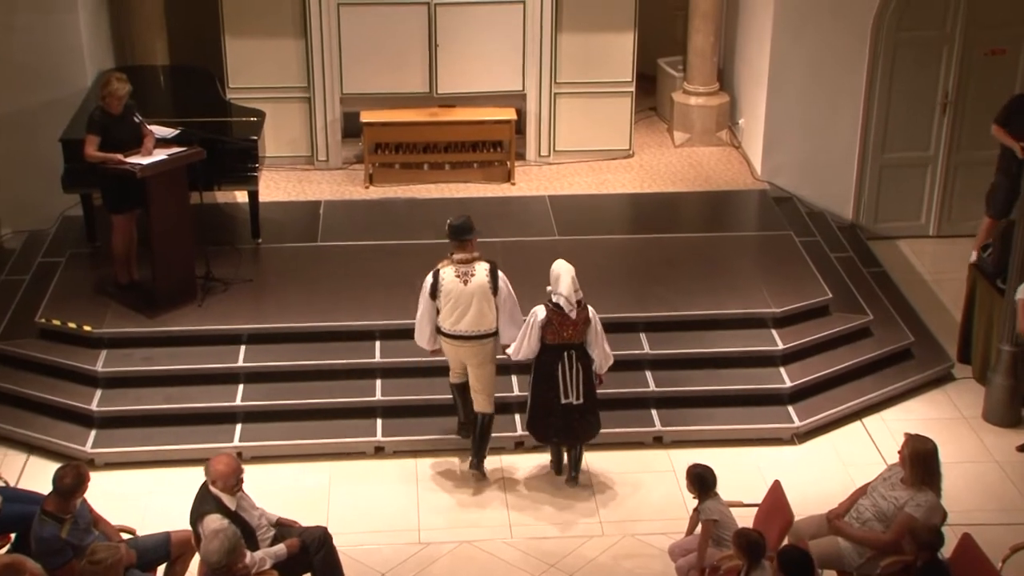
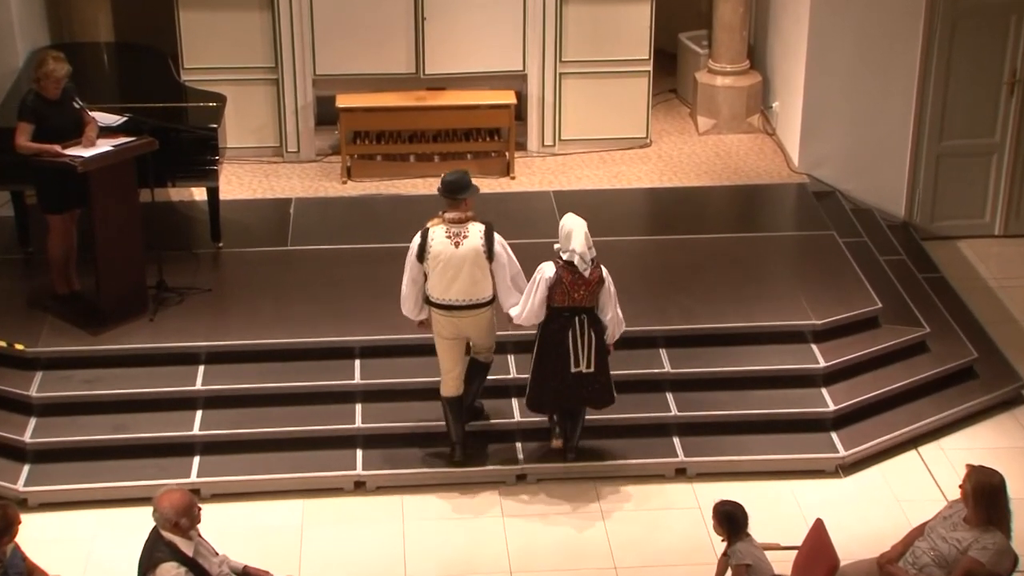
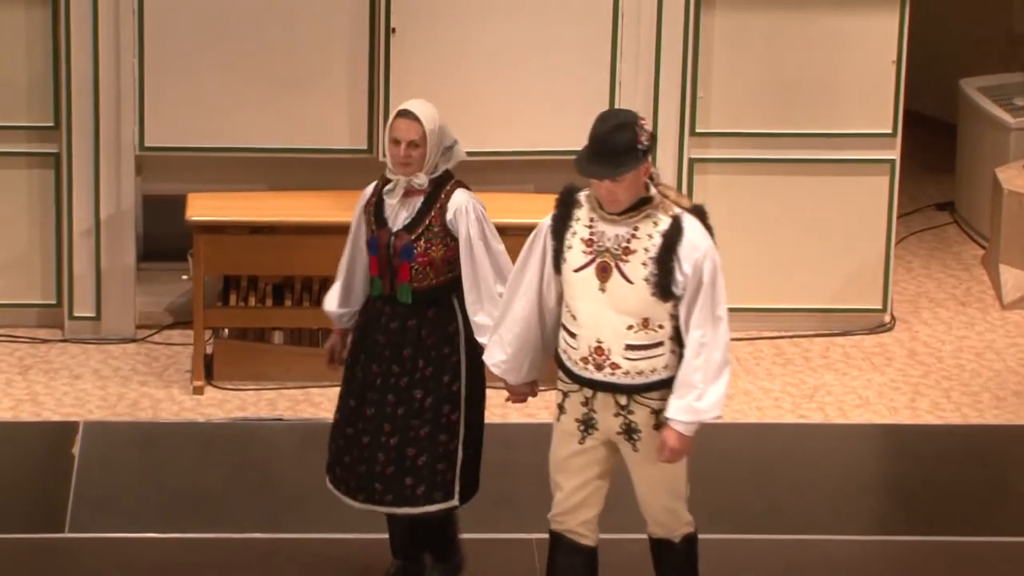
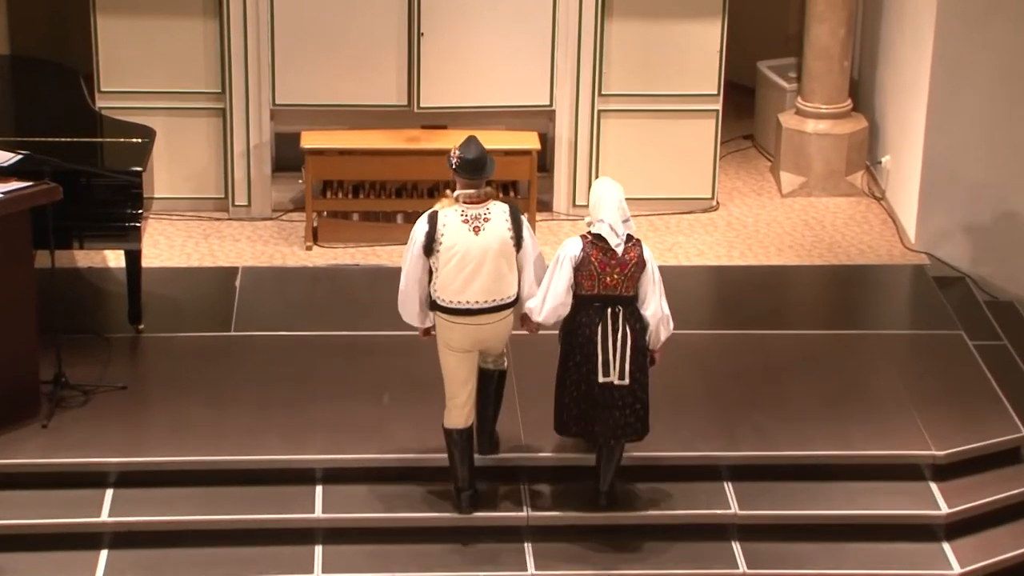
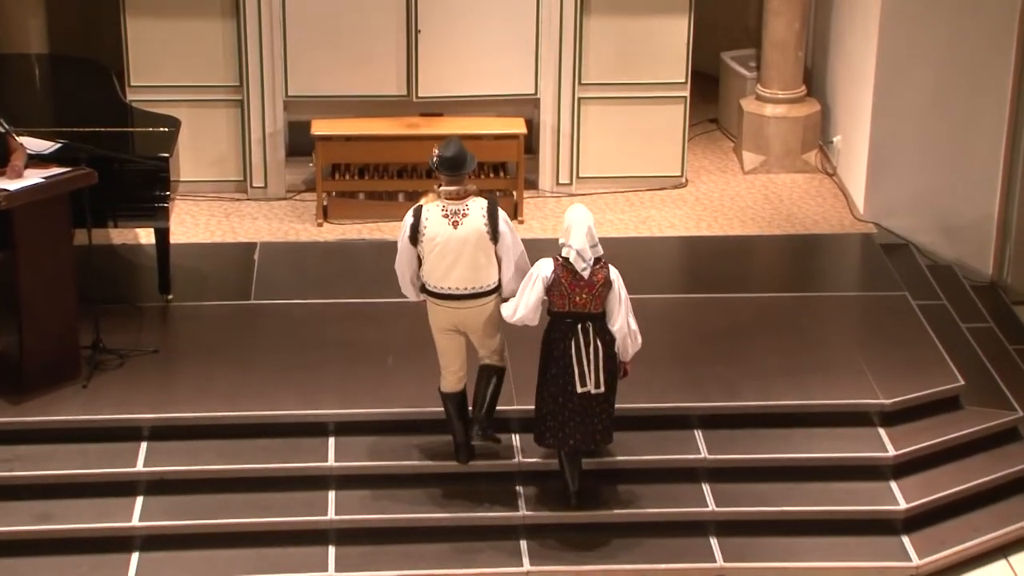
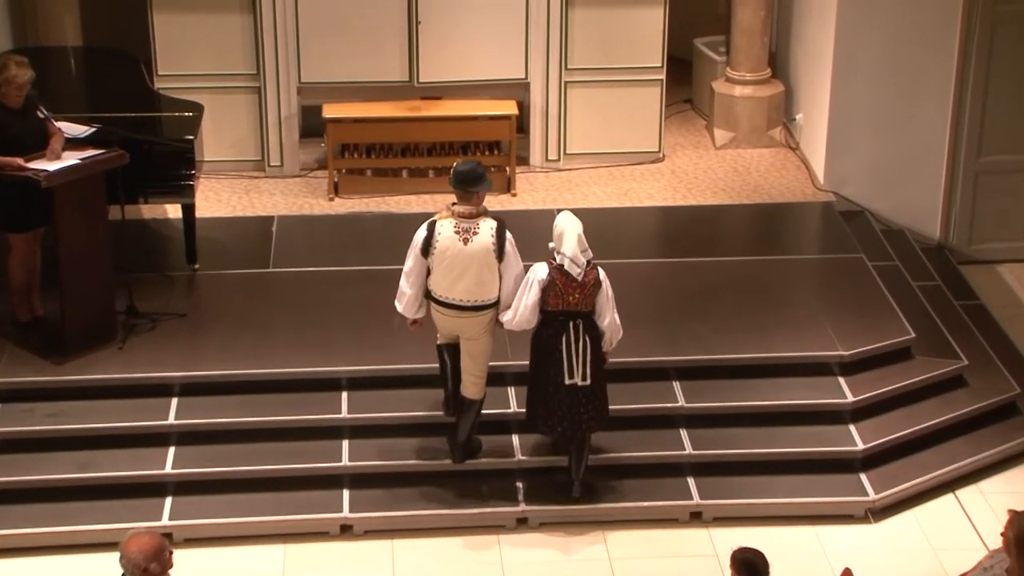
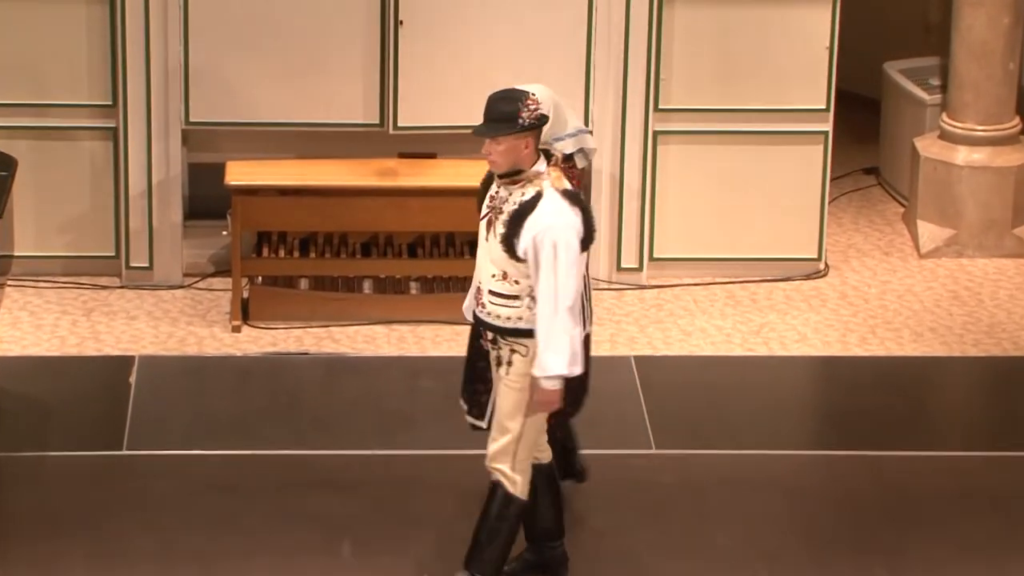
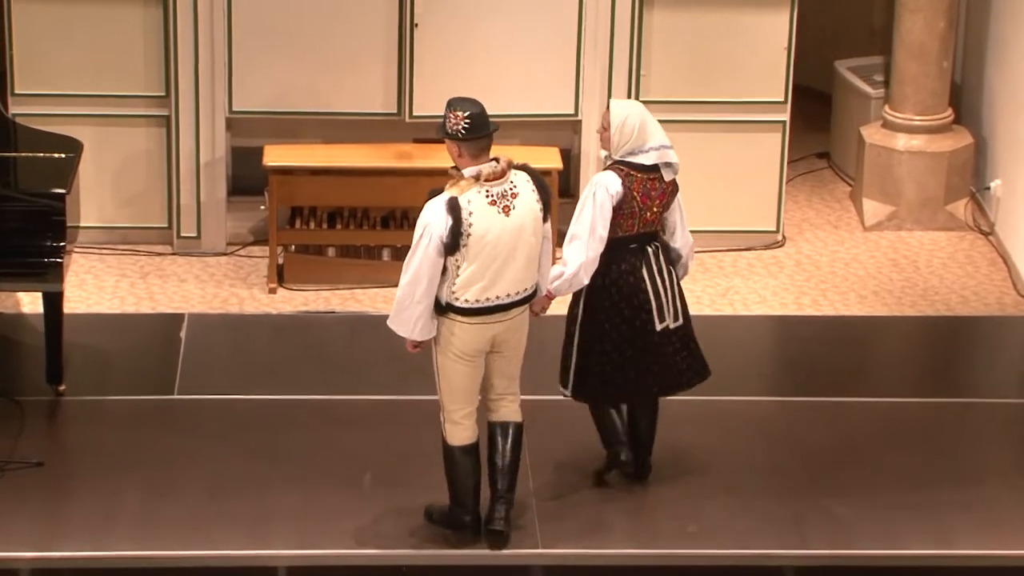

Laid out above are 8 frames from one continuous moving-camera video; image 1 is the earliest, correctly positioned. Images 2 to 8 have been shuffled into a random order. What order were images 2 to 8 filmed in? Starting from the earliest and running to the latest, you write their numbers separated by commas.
2, 6, 5, 4, 8, 7, 3
